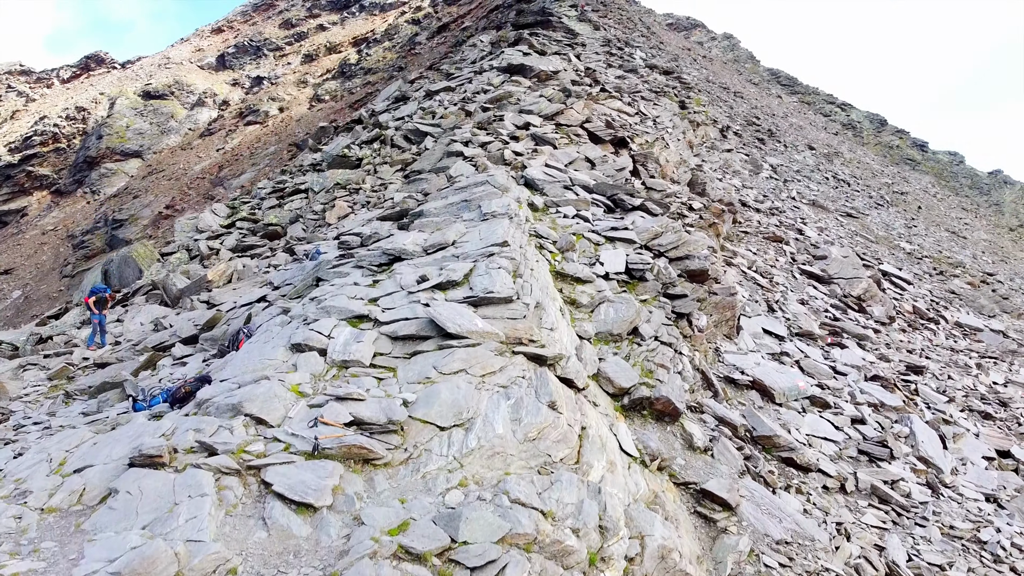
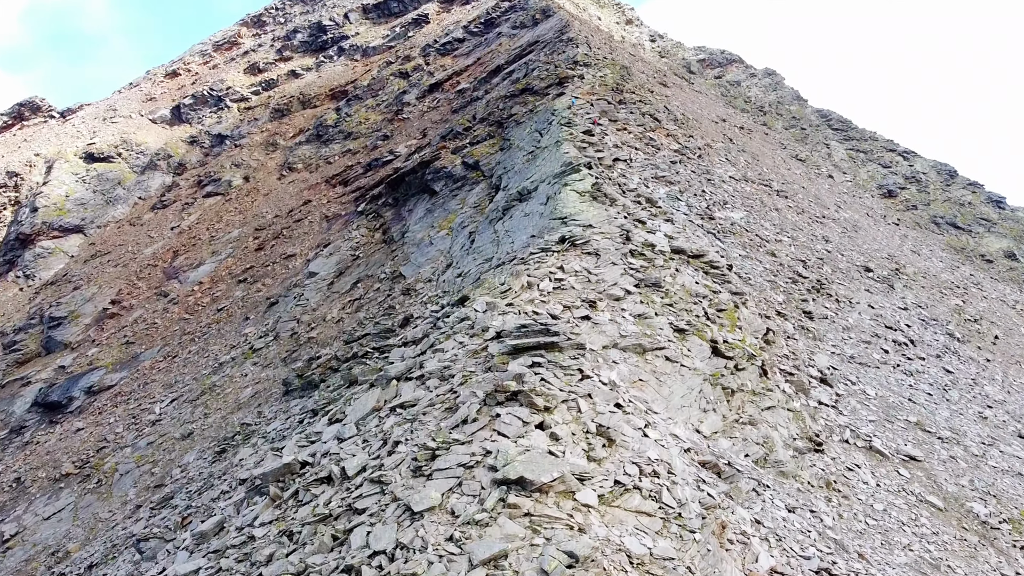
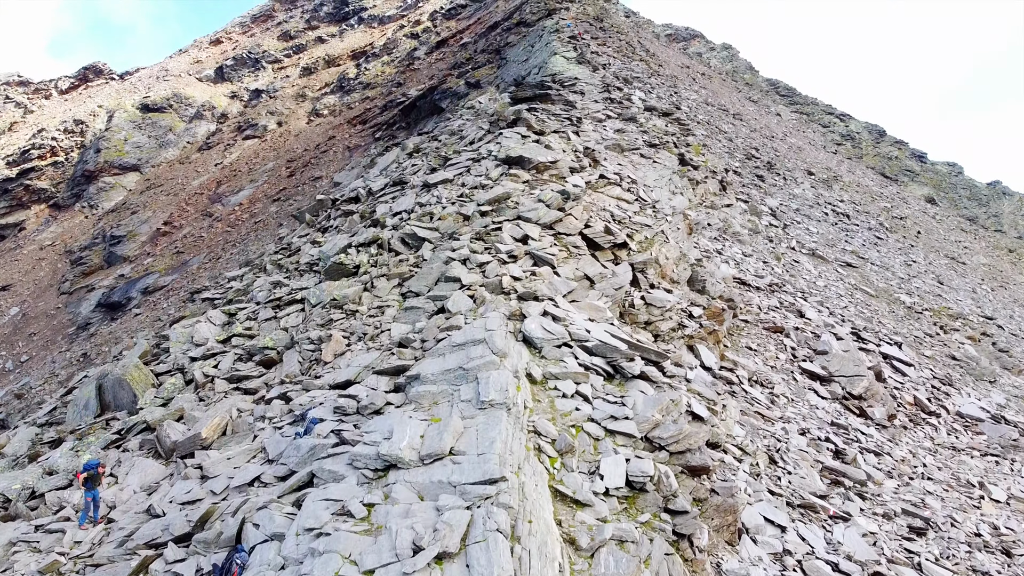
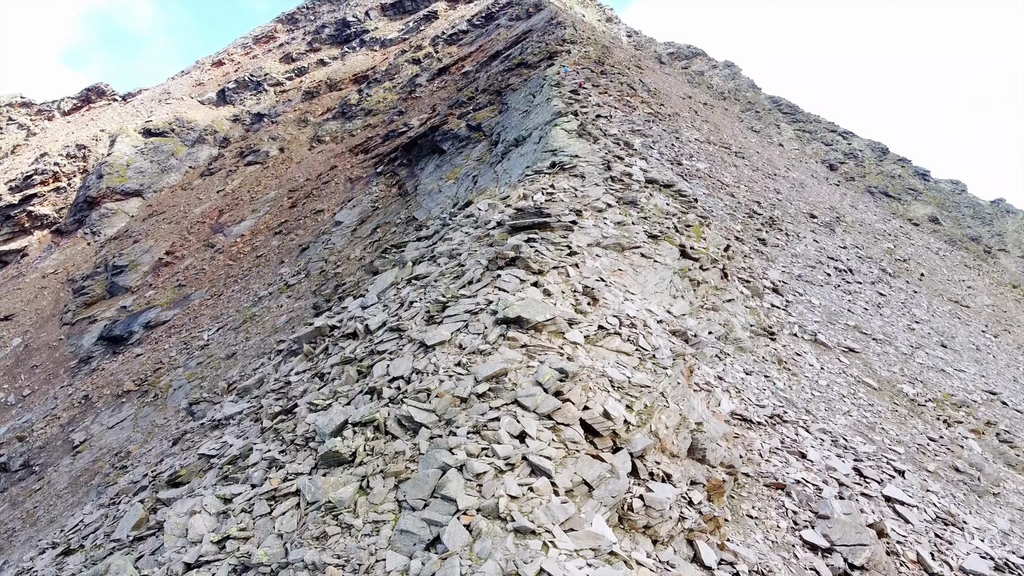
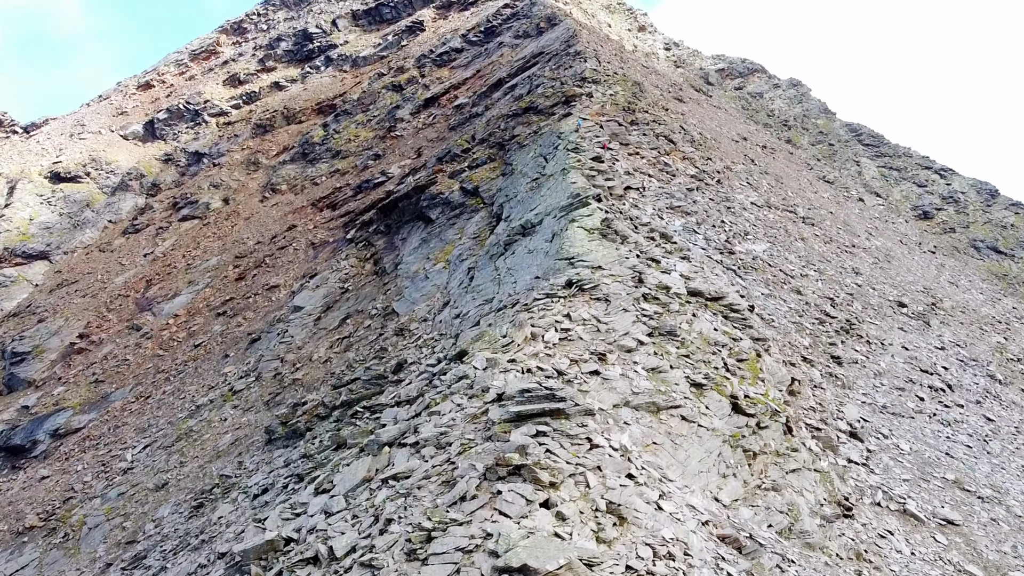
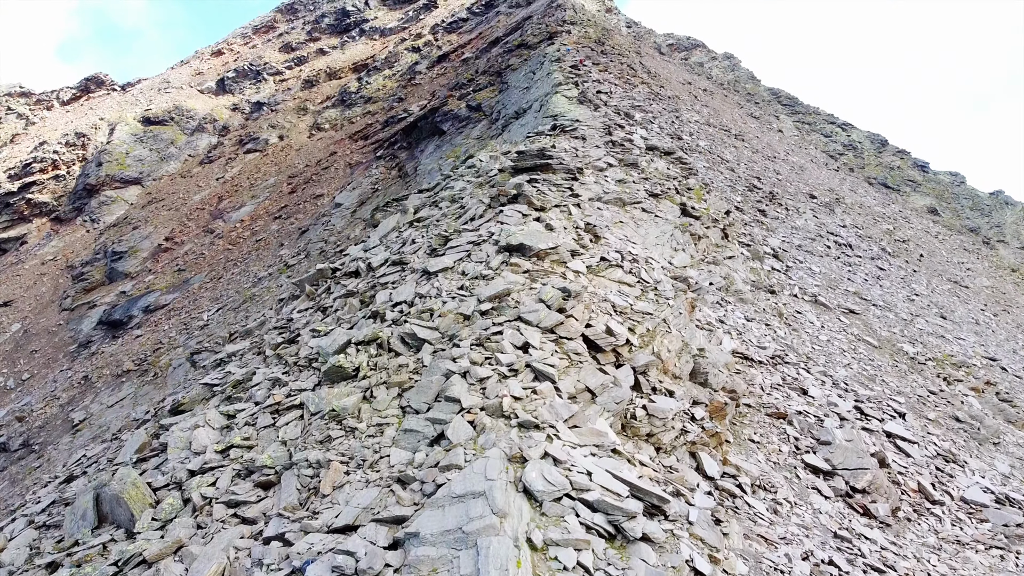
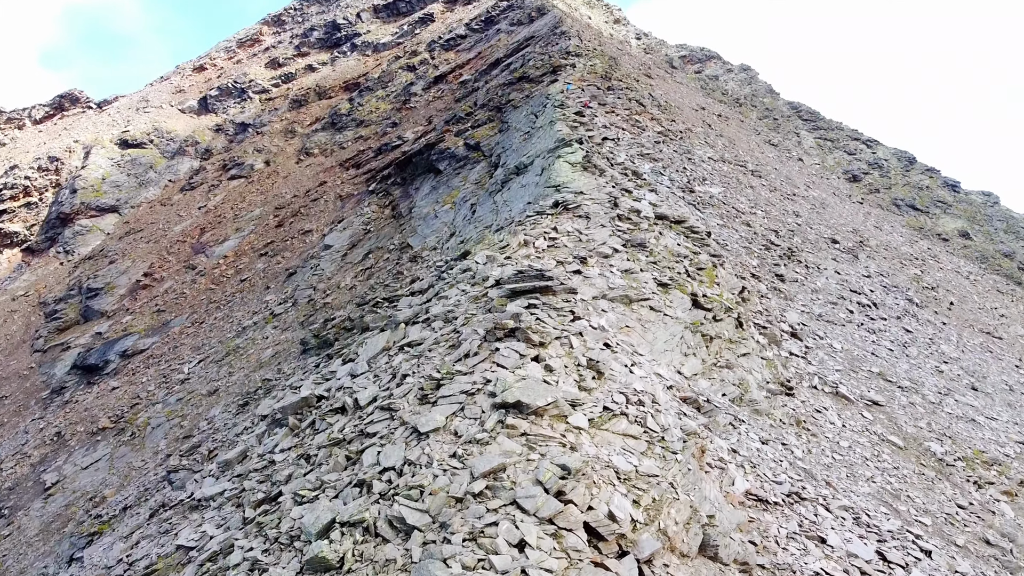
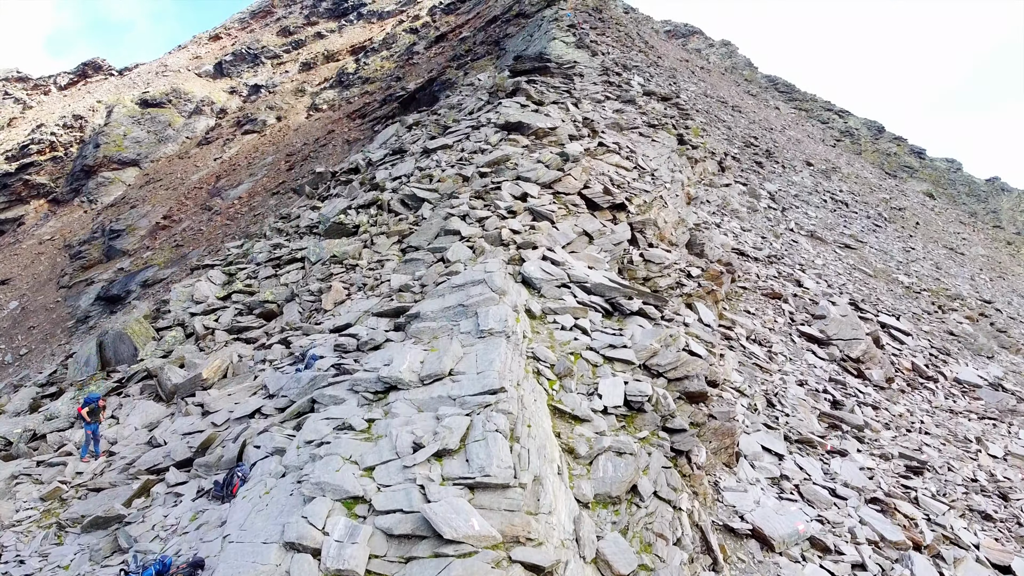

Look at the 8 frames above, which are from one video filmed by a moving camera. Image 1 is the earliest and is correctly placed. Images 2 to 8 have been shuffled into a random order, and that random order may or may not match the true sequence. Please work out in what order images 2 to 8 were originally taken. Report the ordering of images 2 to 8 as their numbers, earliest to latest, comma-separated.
8, 3, 6, 4, 7, 2, 5
